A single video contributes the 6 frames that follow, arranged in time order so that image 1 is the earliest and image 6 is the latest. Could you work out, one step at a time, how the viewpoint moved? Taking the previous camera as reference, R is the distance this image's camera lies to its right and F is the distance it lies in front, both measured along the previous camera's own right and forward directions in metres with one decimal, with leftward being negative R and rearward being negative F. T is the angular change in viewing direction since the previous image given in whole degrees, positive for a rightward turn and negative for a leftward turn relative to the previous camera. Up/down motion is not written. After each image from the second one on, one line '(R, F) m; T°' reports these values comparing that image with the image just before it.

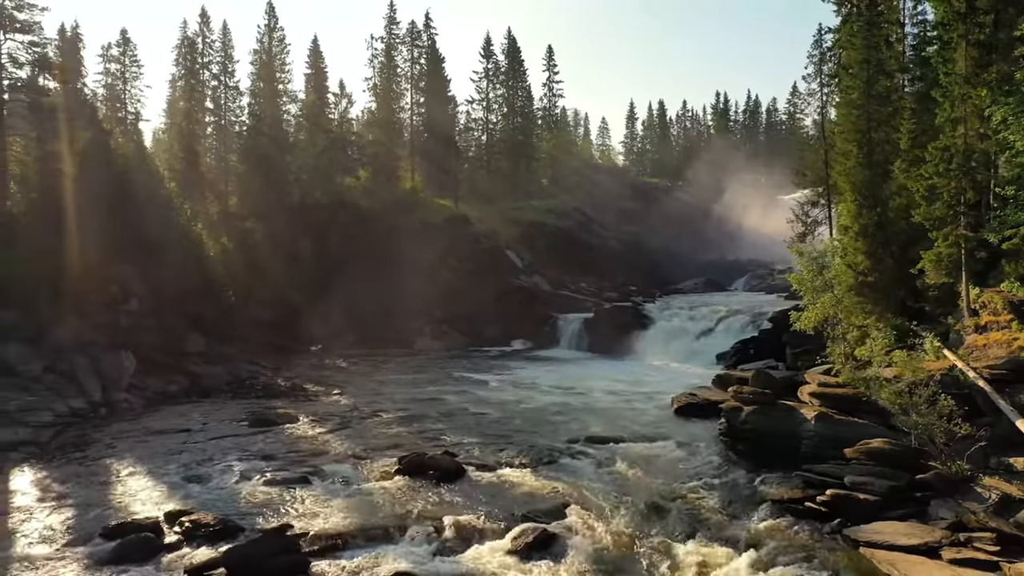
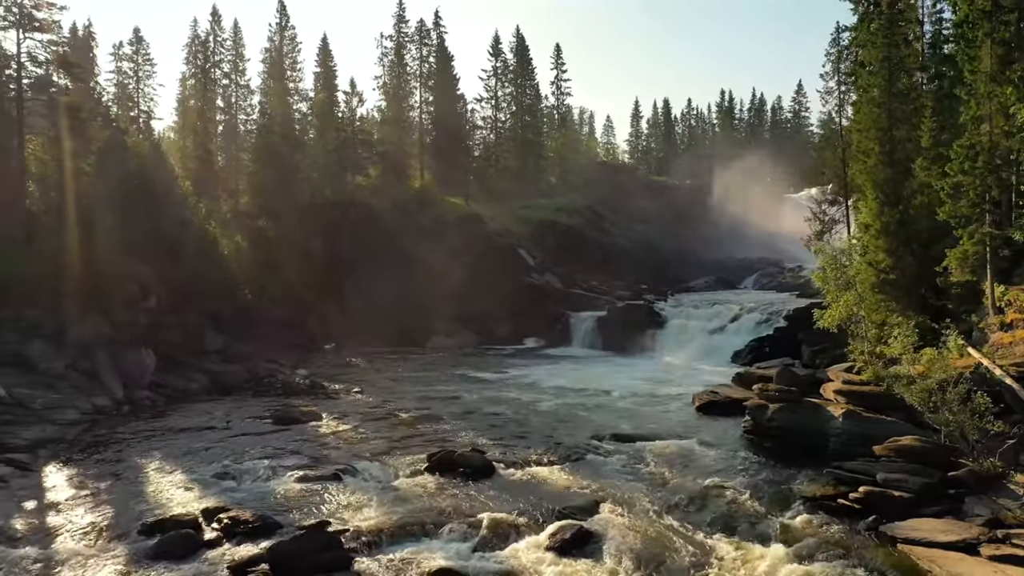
(-0.8, -0.1) m; 0°
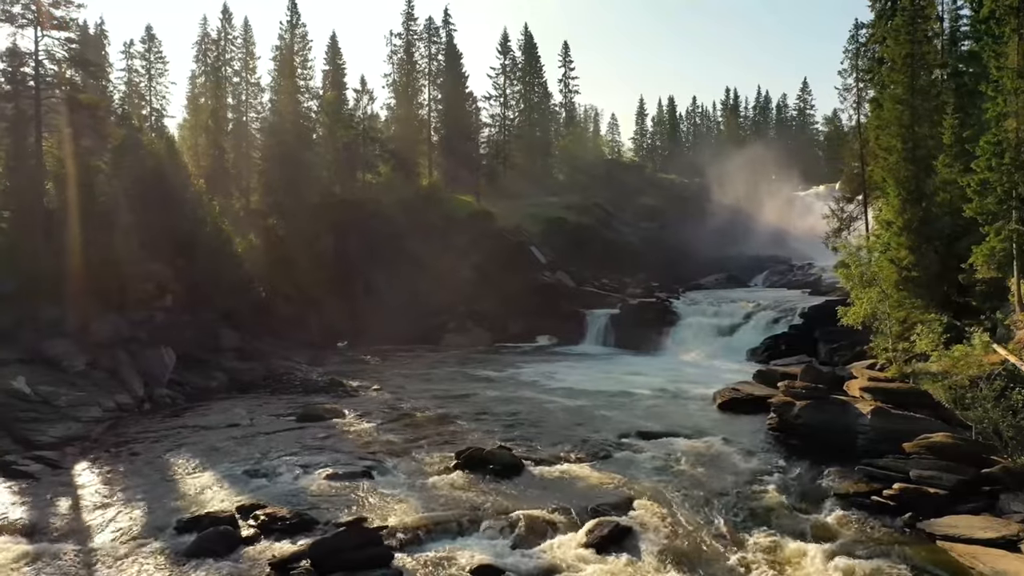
(-0.8, 0.0) m; 0°
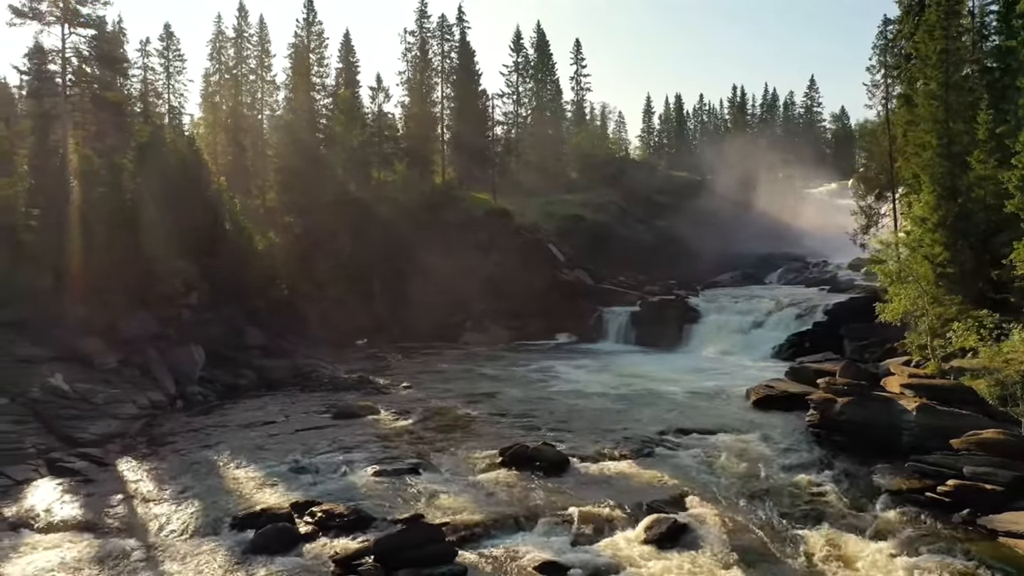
(-1.2, +0.1) m; 0°
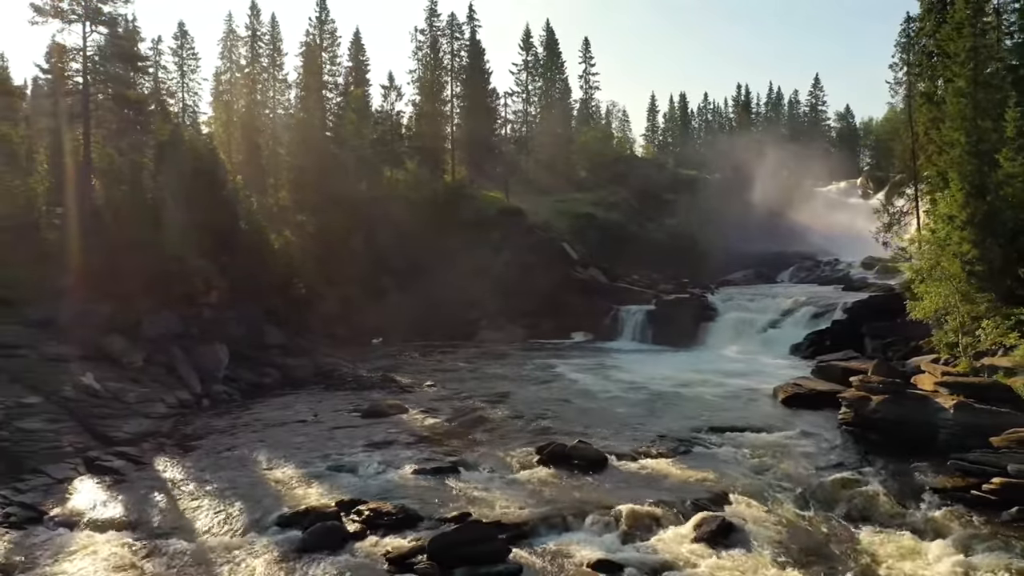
(-1.1, +0.1) m; 0°
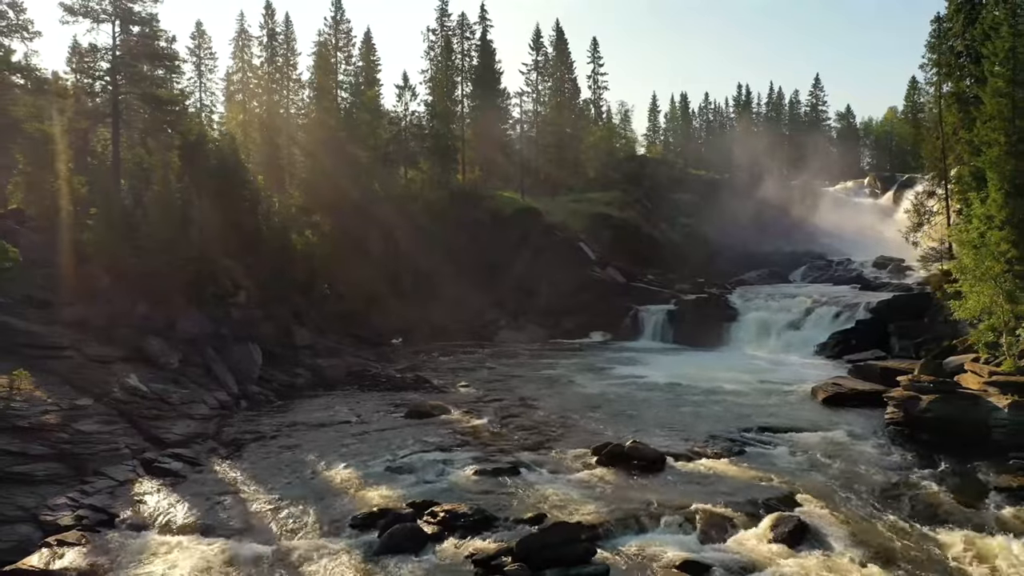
(-1.8, +0.1) m; +1°
